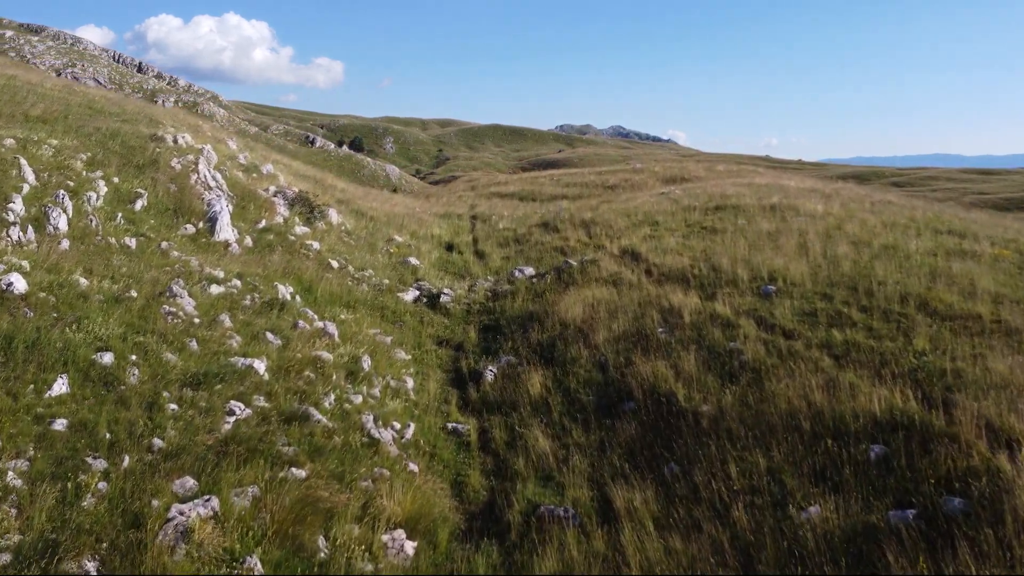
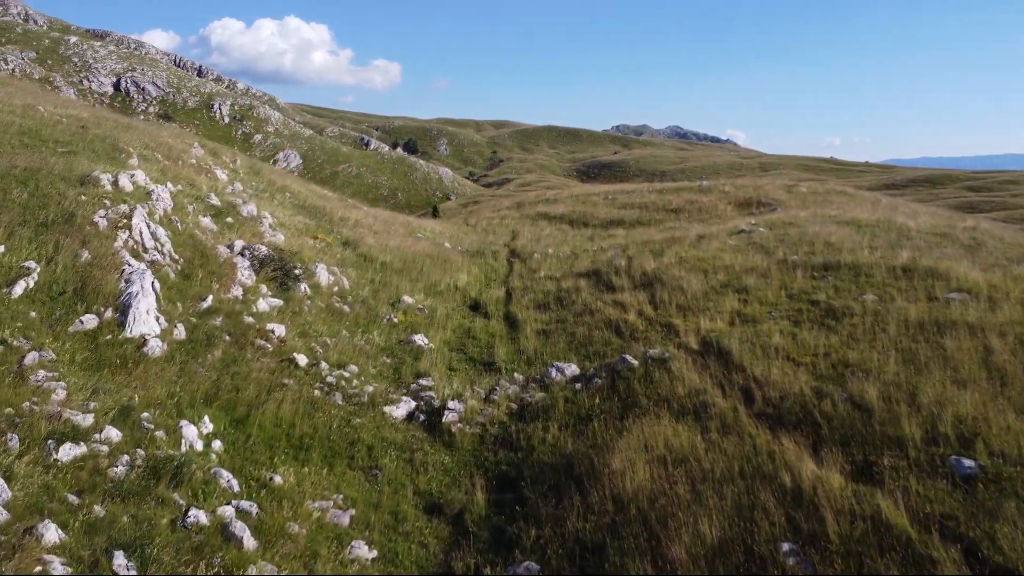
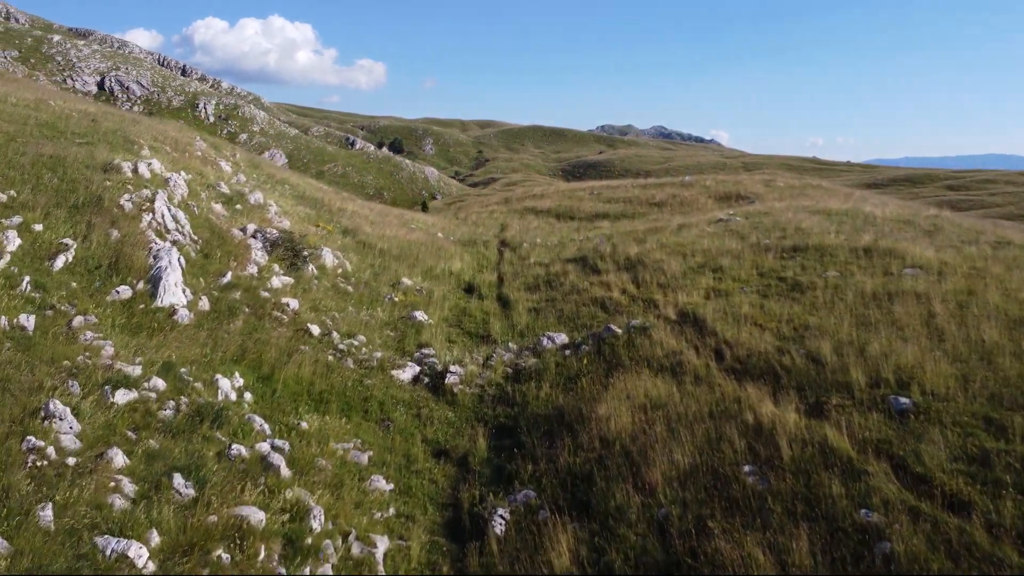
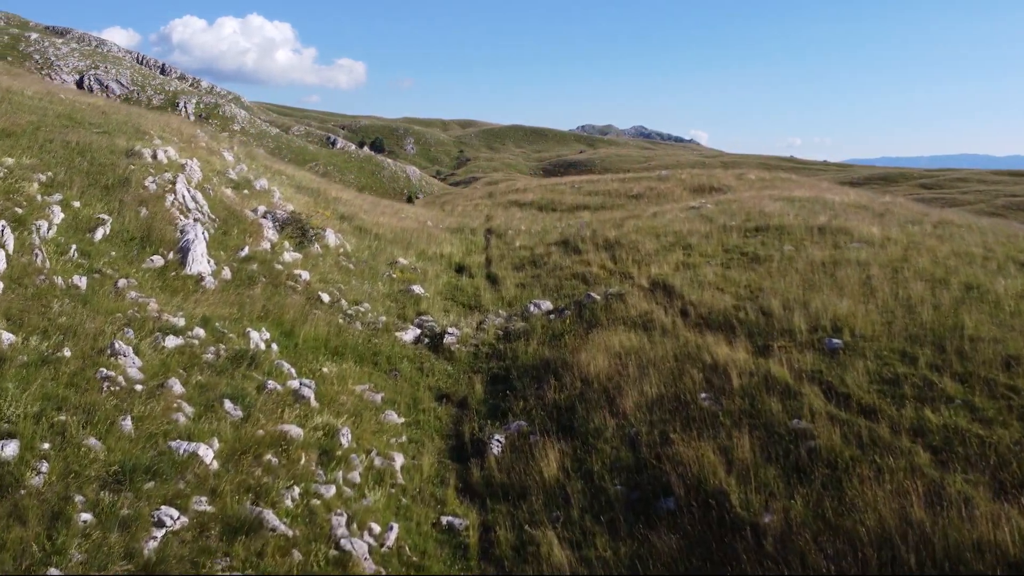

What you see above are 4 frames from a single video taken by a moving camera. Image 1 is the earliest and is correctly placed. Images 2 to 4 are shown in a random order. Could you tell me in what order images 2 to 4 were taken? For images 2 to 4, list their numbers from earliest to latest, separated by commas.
4, 3, 2
